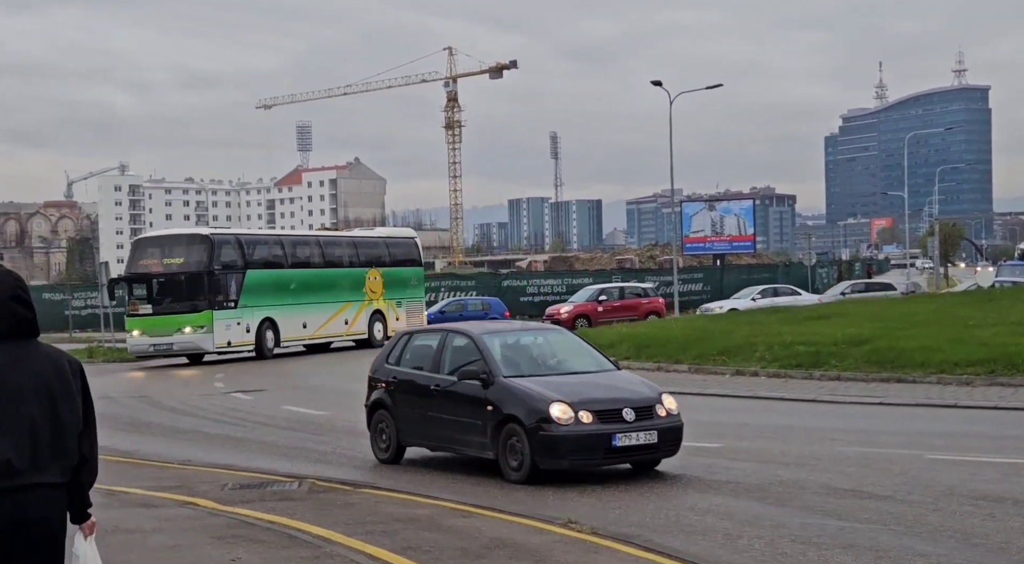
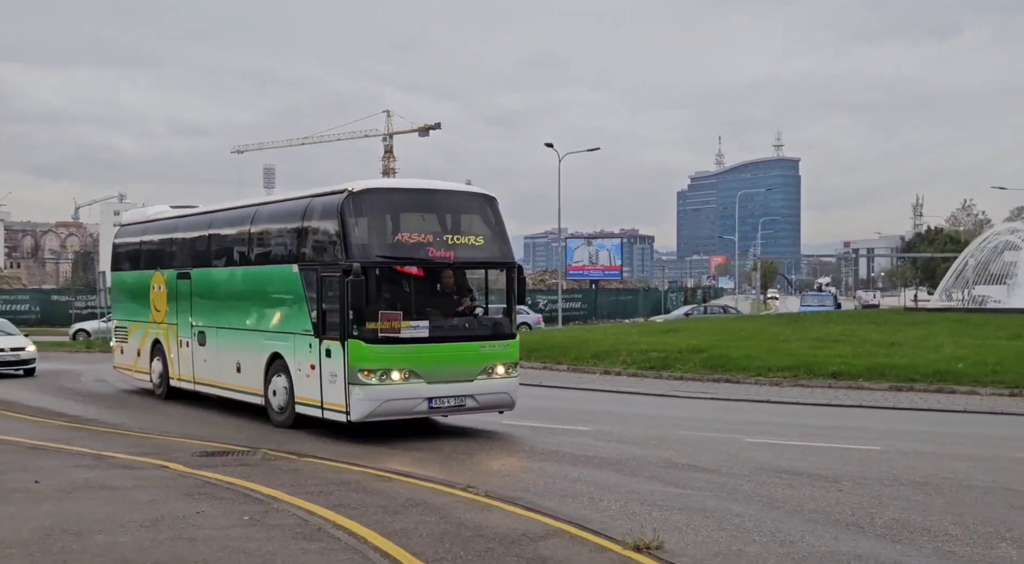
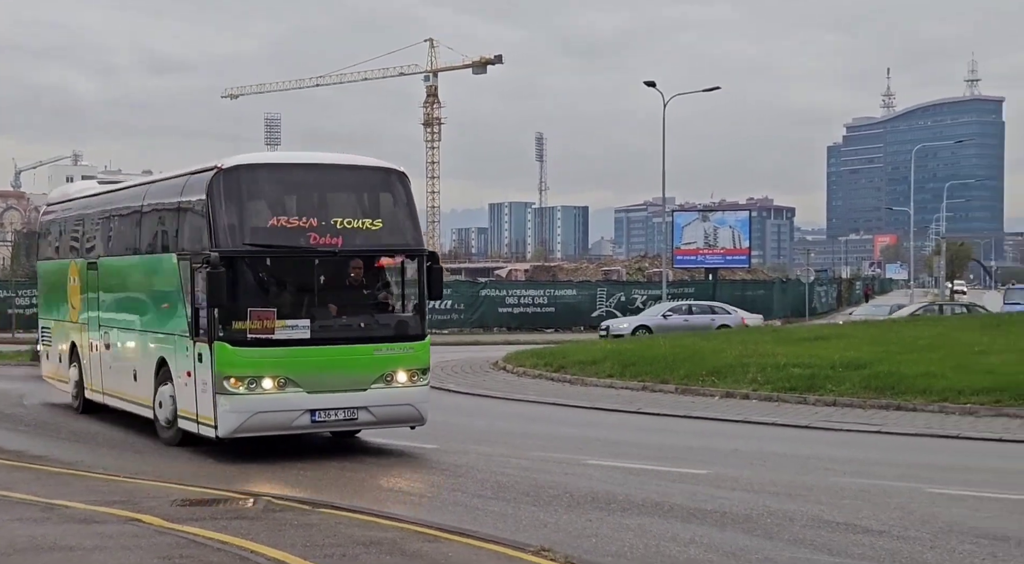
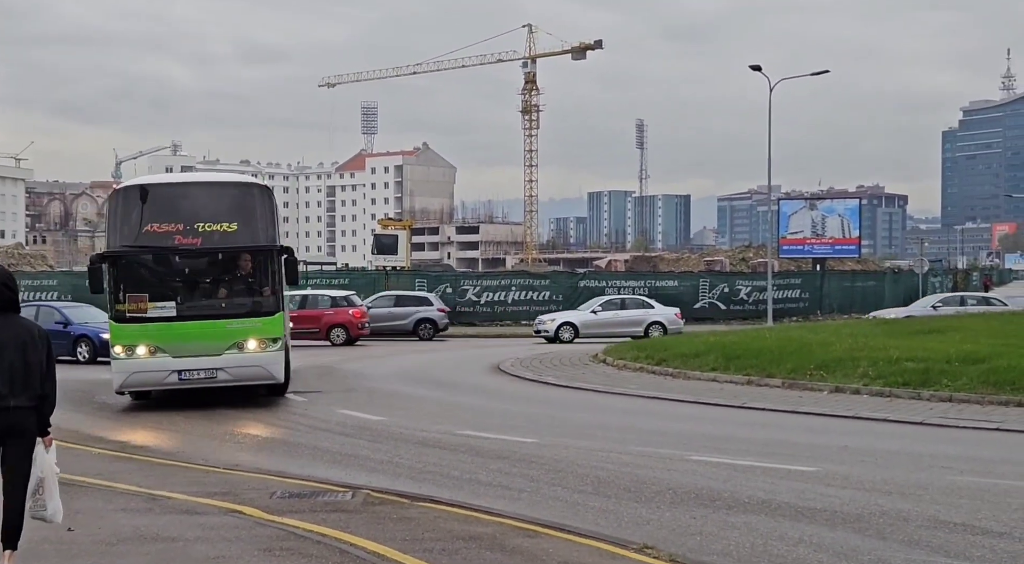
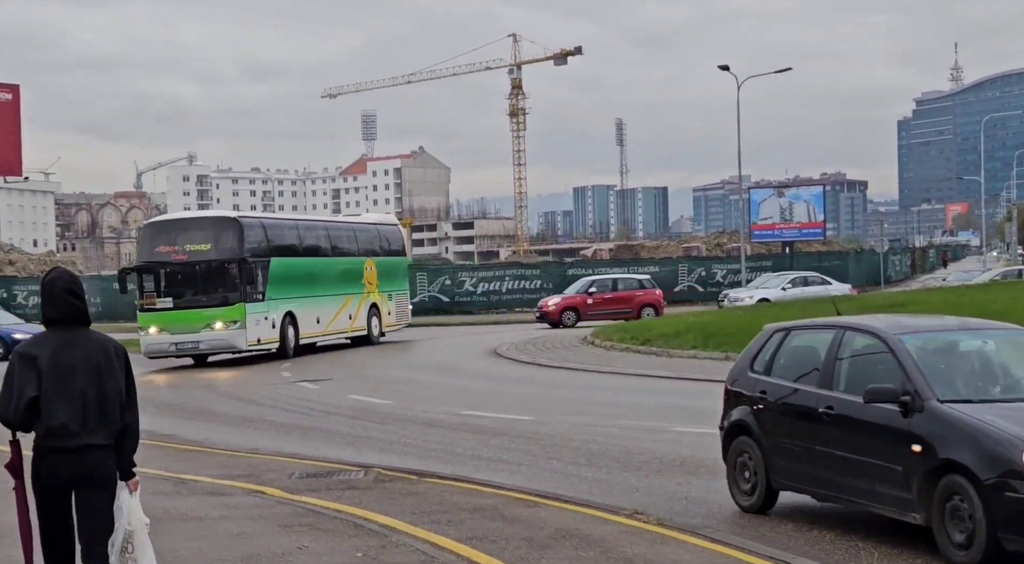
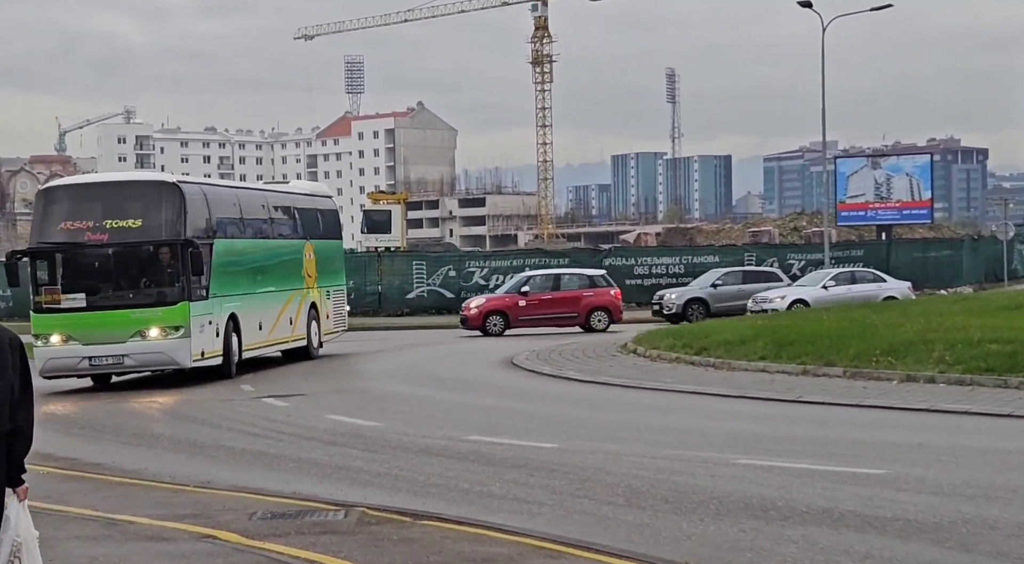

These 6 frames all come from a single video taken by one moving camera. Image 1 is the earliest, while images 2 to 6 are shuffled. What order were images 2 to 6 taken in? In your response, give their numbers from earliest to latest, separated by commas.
5, 6, 4, 3, 2
